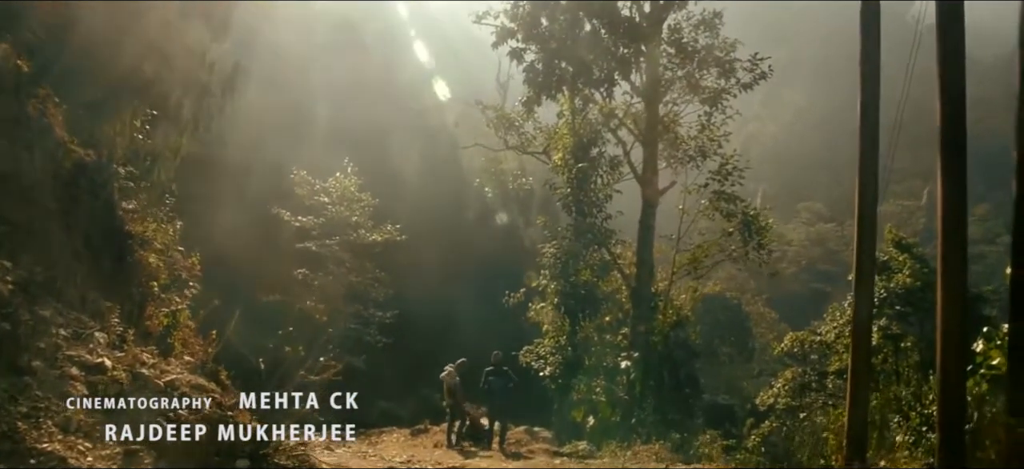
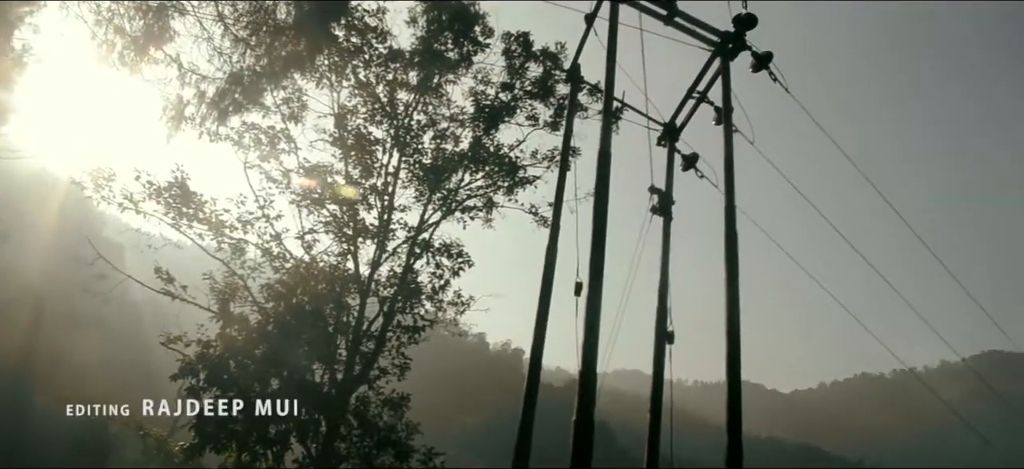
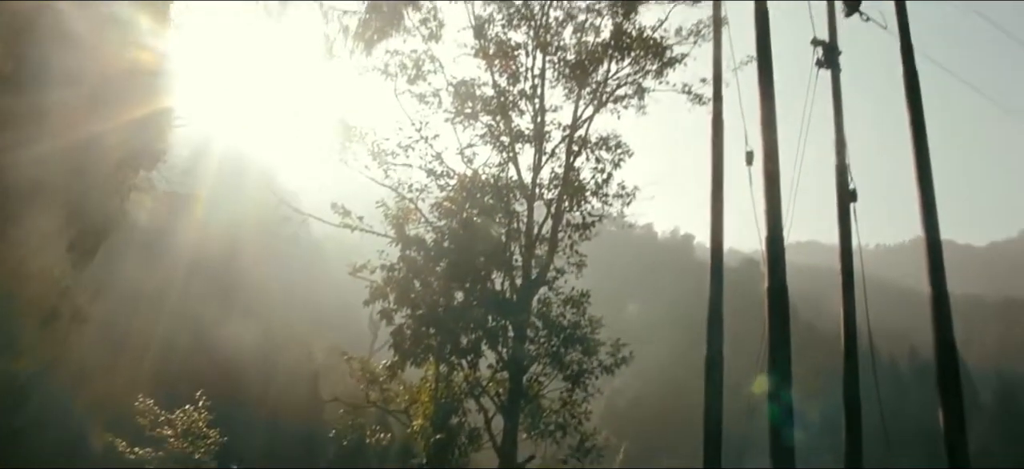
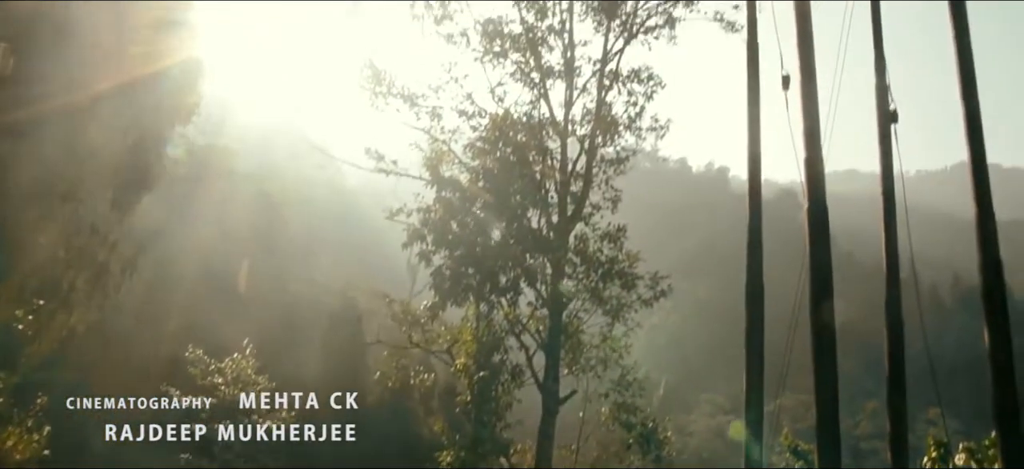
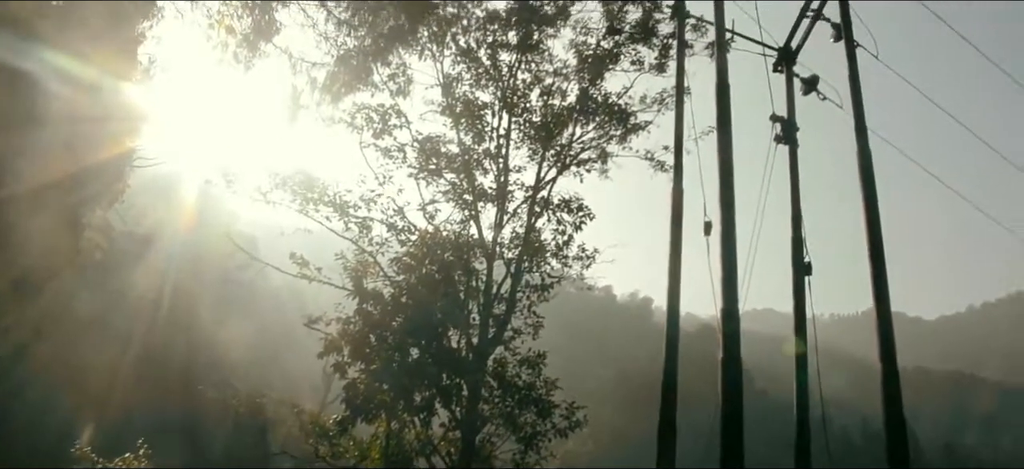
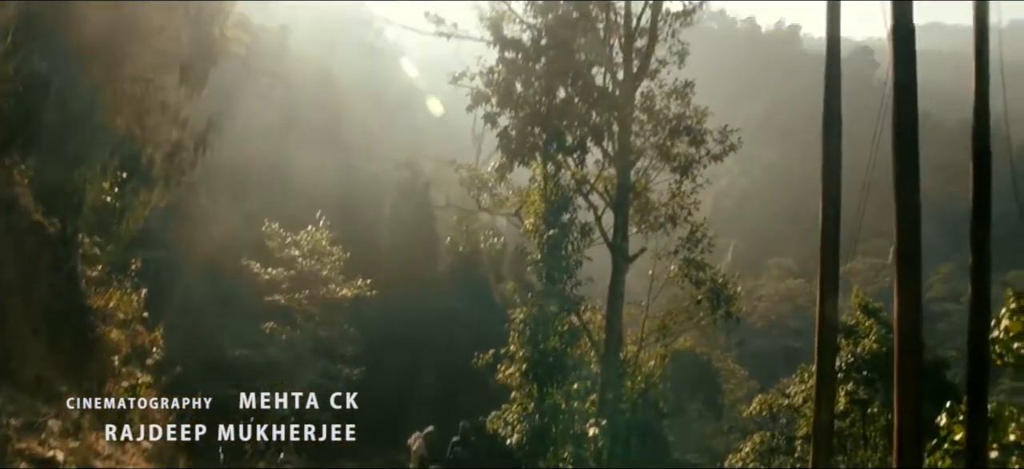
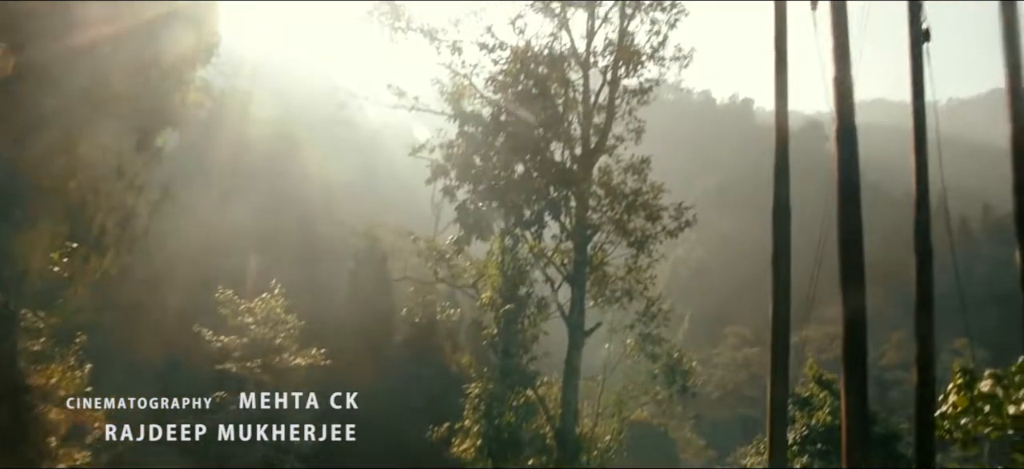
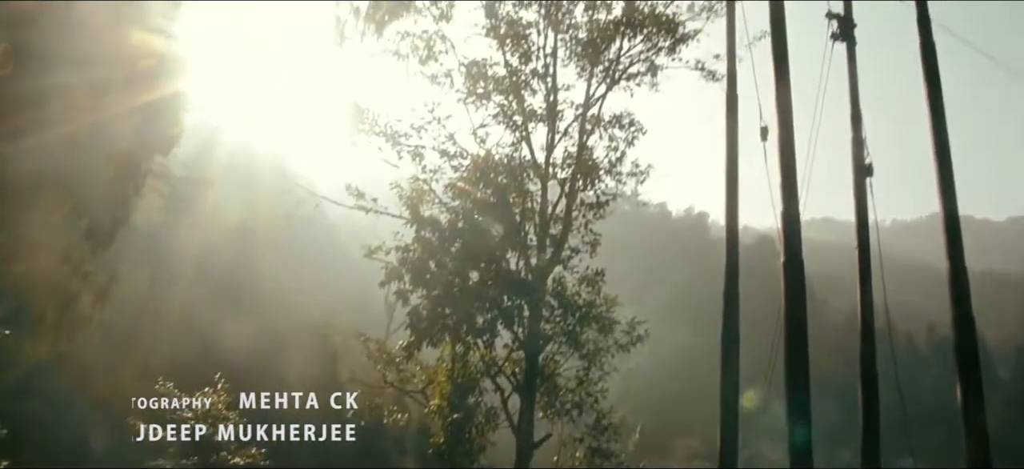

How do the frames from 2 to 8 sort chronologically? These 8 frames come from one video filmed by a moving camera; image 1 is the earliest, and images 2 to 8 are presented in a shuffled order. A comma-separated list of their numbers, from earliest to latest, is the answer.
6, 7, 4, 8, 3, 5, 2
